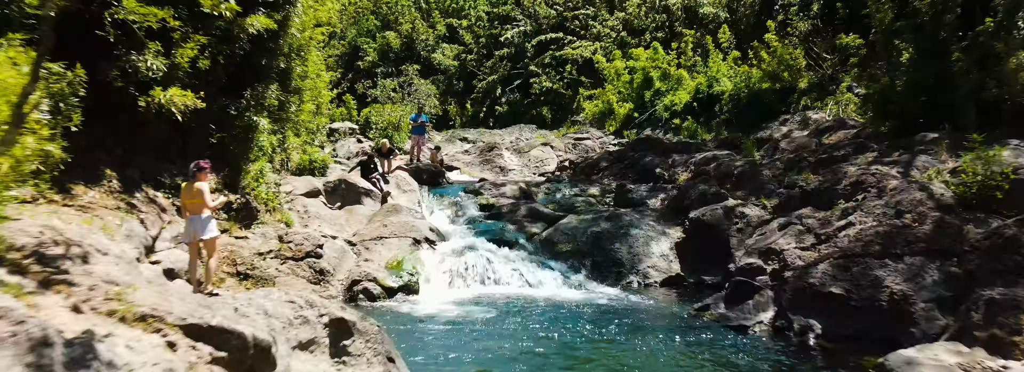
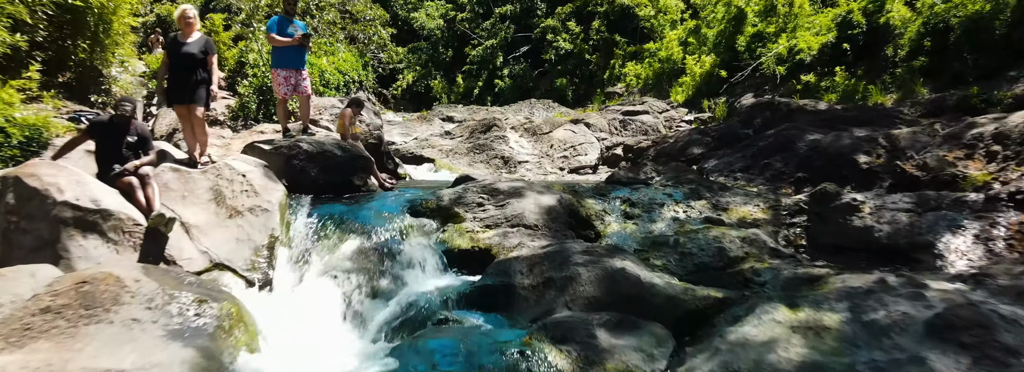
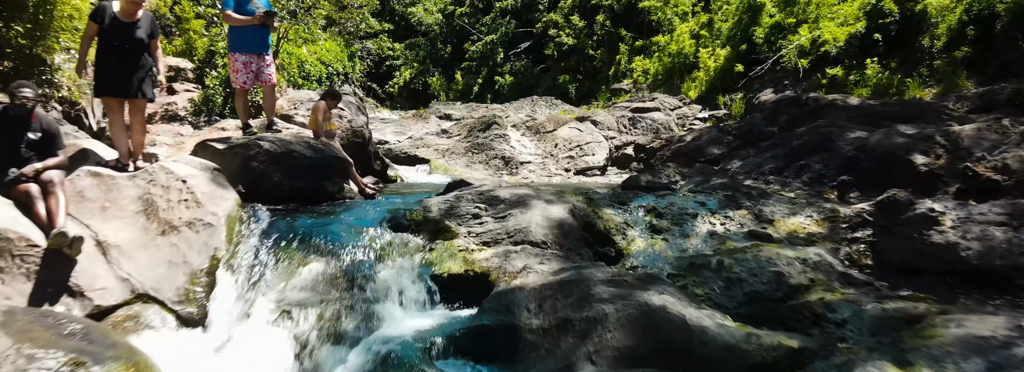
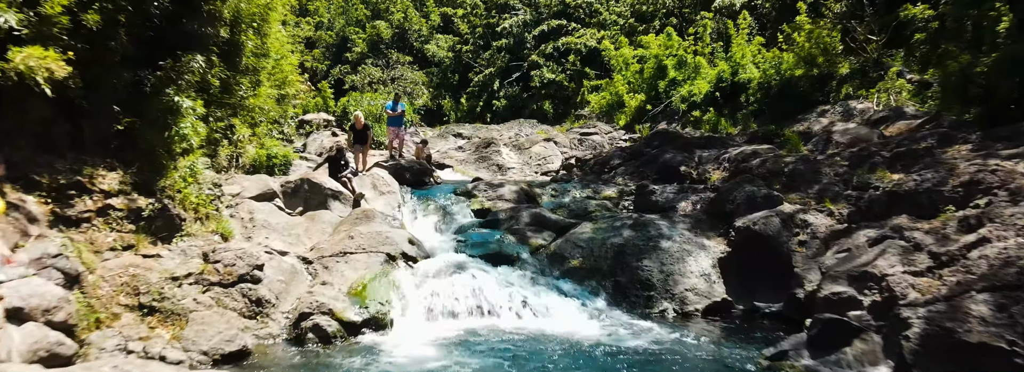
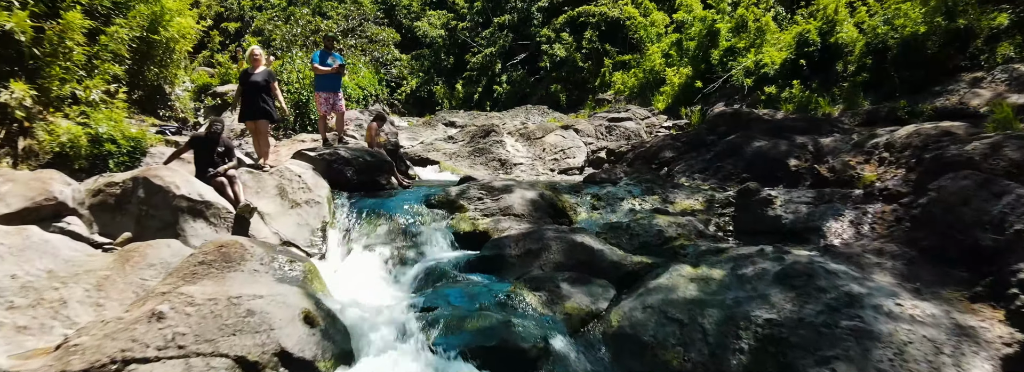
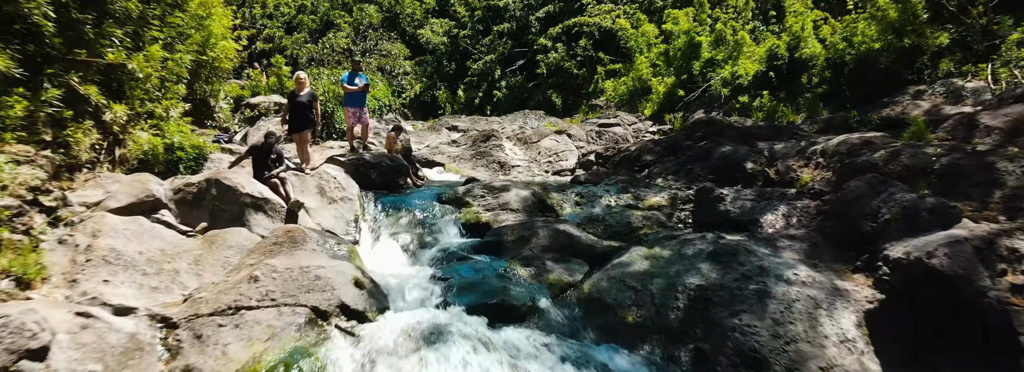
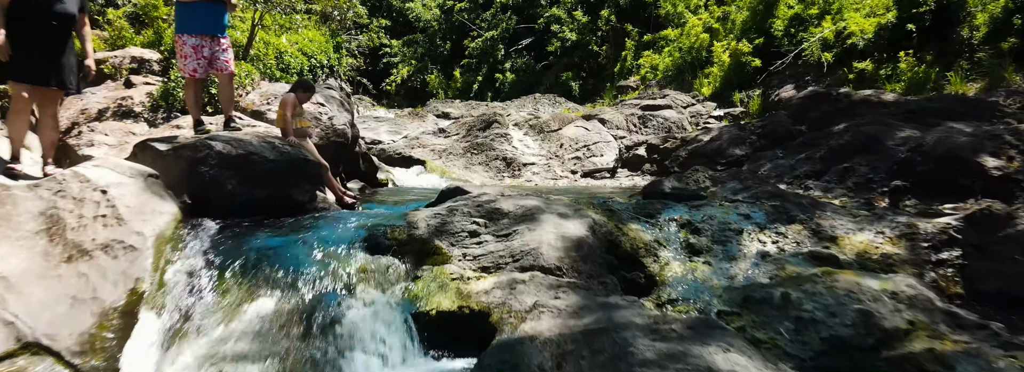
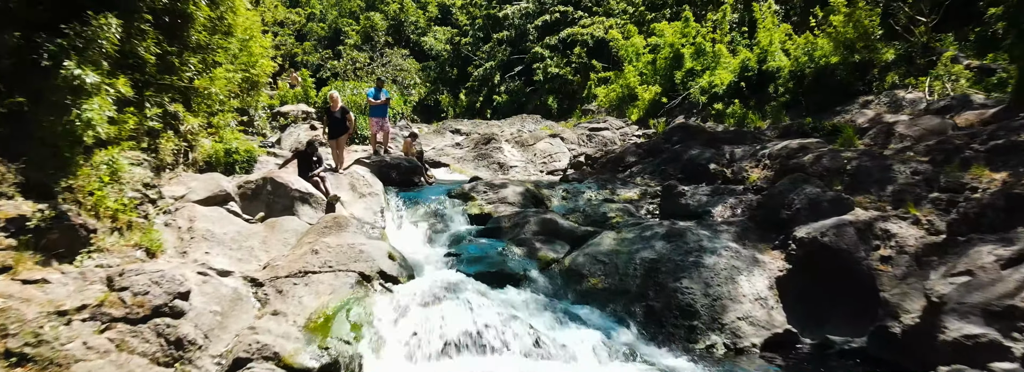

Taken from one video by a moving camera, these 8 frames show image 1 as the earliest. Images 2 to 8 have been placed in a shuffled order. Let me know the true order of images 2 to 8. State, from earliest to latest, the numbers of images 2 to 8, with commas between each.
4, 8, 6, 5, 2, 3, 7
